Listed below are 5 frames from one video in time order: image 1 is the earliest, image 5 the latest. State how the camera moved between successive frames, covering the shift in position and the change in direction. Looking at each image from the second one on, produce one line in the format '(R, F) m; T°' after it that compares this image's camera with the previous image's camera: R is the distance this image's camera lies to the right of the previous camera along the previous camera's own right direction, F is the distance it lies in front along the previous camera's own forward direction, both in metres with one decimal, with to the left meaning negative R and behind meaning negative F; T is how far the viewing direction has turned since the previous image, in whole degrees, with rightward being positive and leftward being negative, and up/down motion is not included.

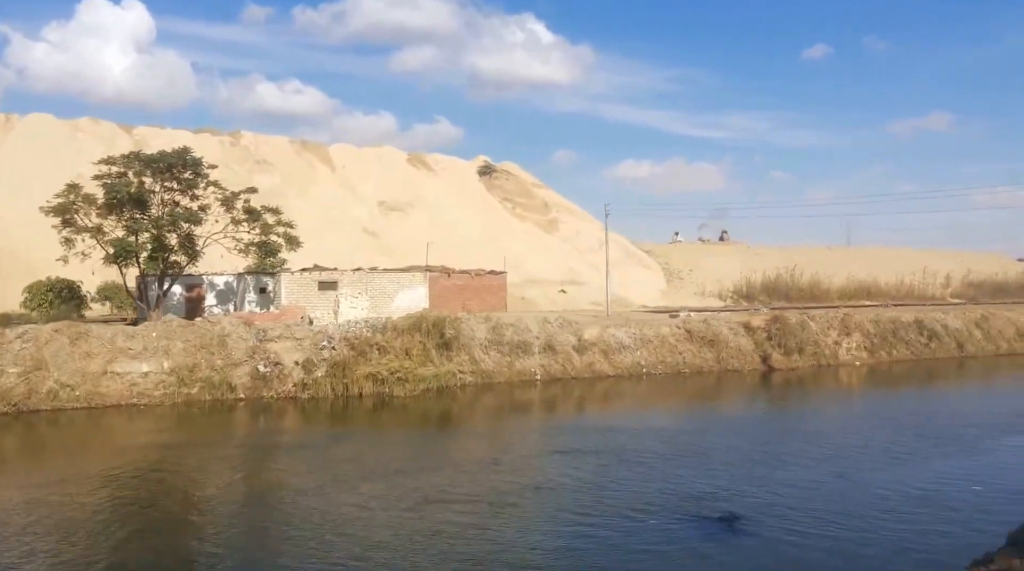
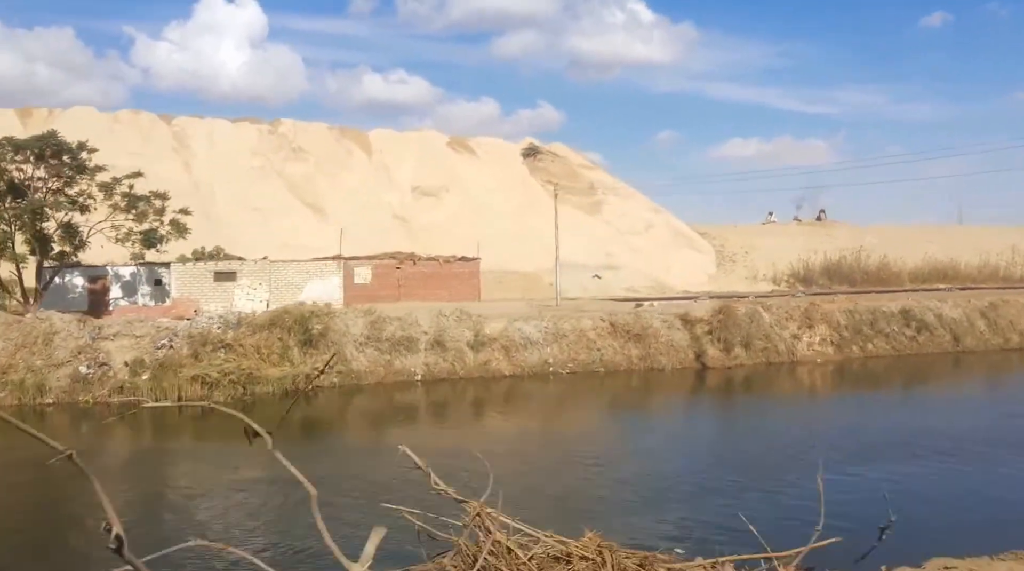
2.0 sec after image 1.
(+5.8, +3.5) m; -6°
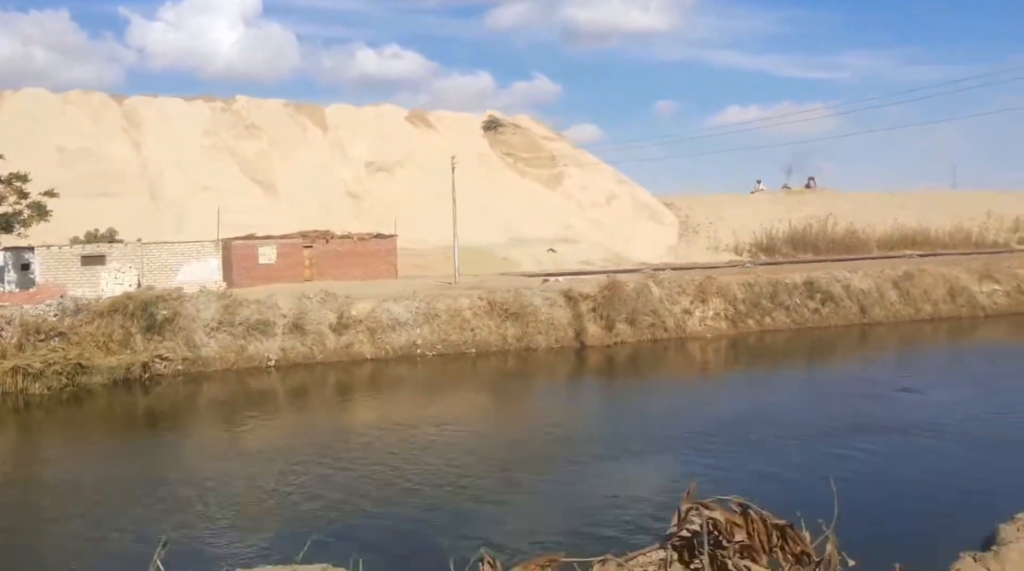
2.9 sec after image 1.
(+3.4, +1.1) m; 0°
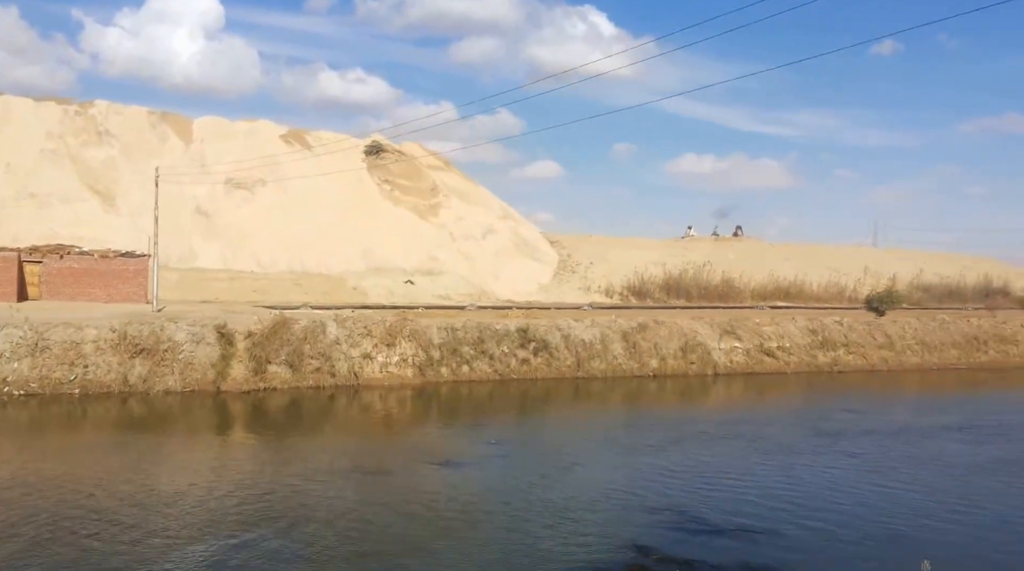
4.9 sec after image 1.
(+7.4, +3.0) m; +4°
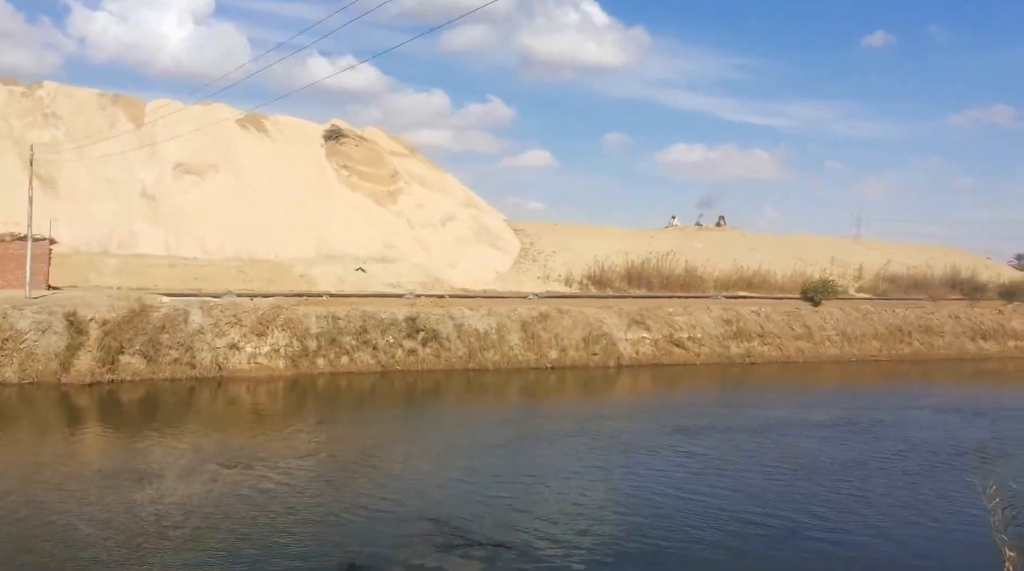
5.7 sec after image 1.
(+2.7, +1.4) m; +1°
